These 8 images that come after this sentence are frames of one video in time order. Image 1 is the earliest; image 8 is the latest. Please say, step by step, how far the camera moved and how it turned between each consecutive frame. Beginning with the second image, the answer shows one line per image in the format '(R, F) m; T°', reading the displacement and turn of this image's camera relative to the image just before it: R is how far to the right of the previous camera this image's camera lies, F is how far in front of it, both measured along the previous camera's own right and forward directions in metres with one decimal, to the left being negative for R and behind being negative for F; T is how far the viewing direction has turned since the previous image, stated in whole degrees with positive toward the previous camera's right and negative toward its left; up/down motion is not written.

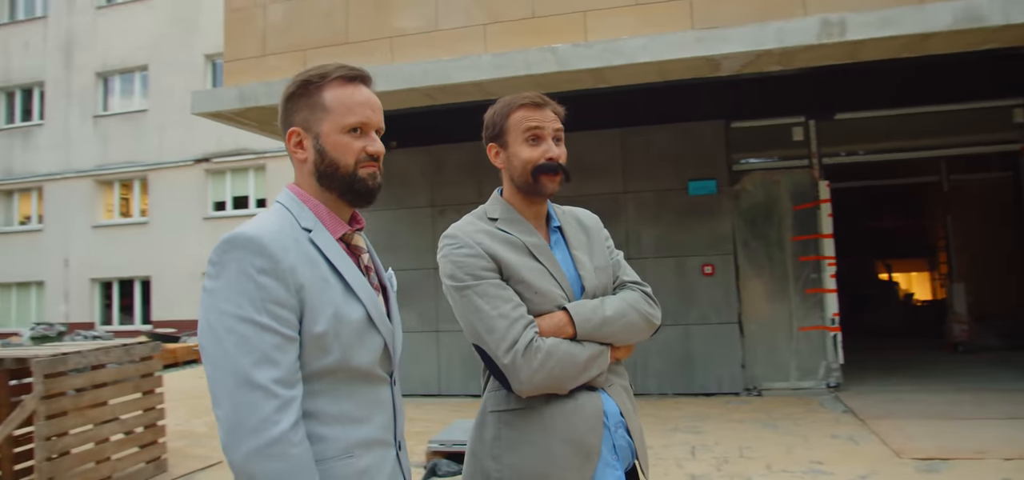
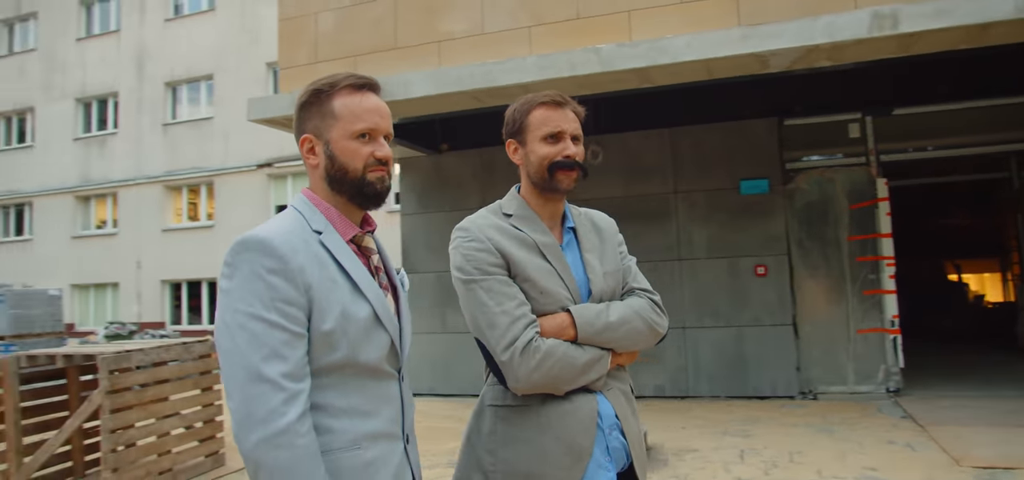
(+0.1, 0.0) m; -5°
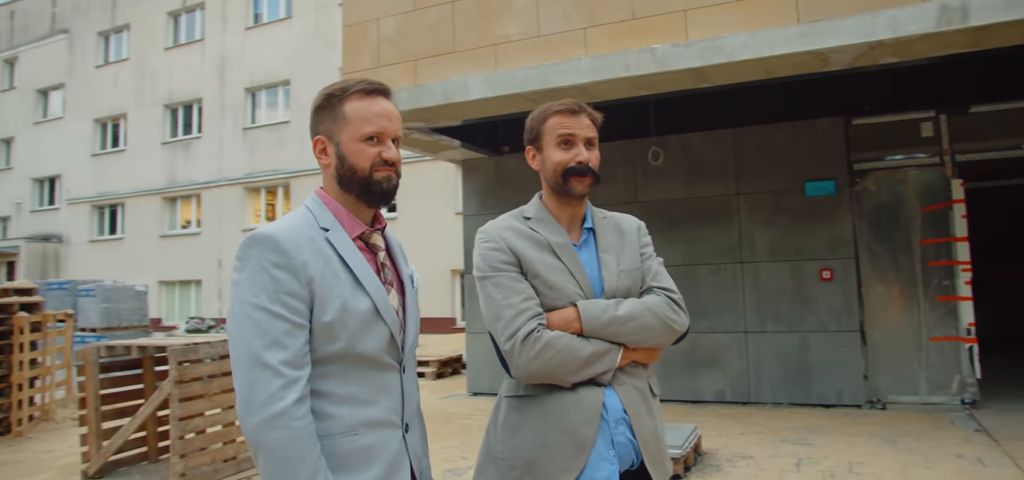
(+0.2, 0.0) m; -6°
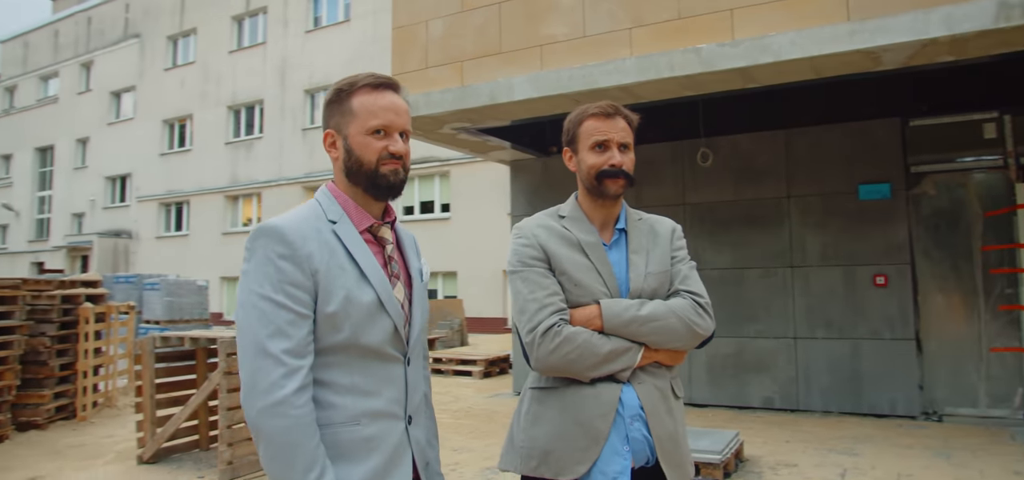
(+0.1, 0.0) m; -4°
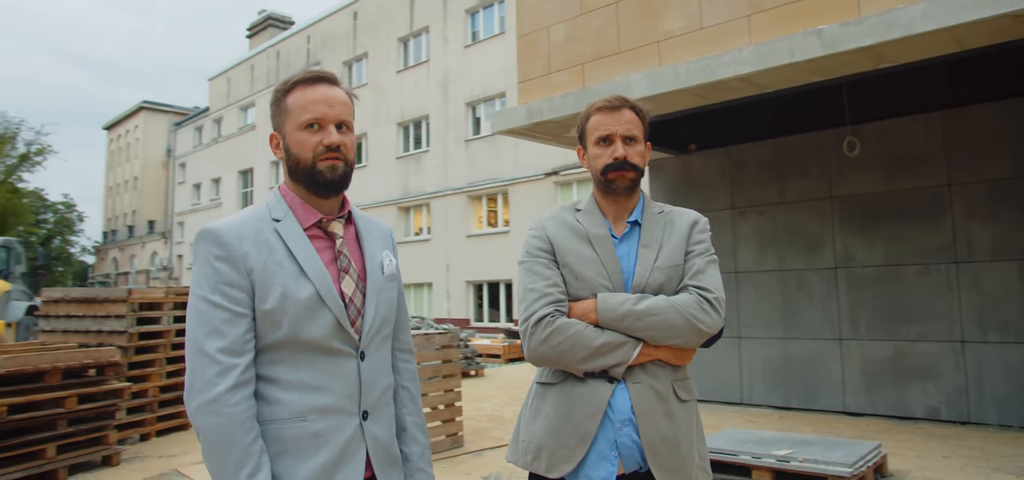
(+0.5, 0.0) m; -14°
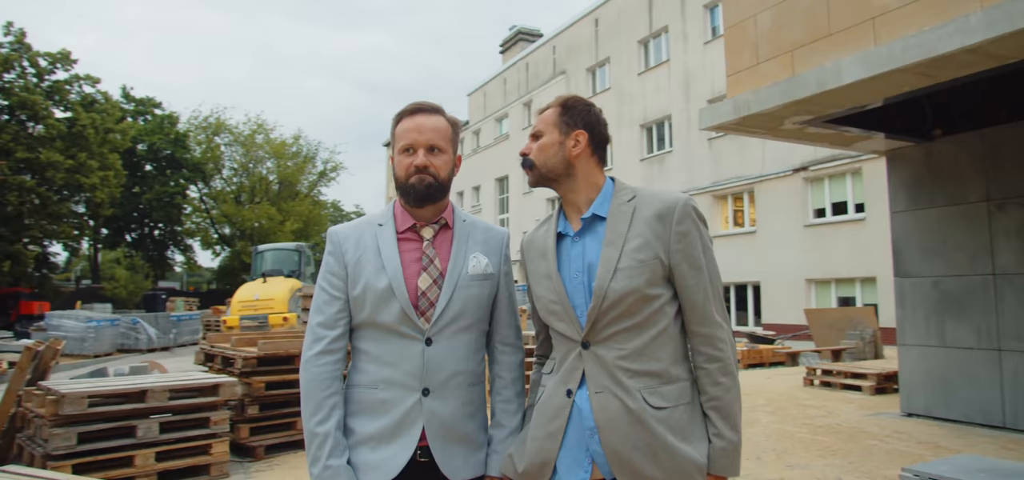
(+0.6, 0.0) m; -20°
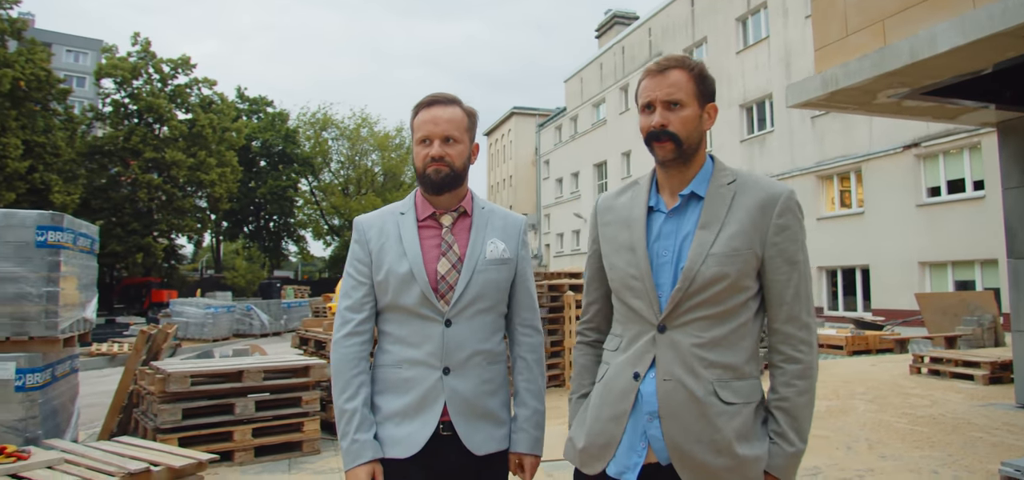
(+0.3, 0.0) m; -8°
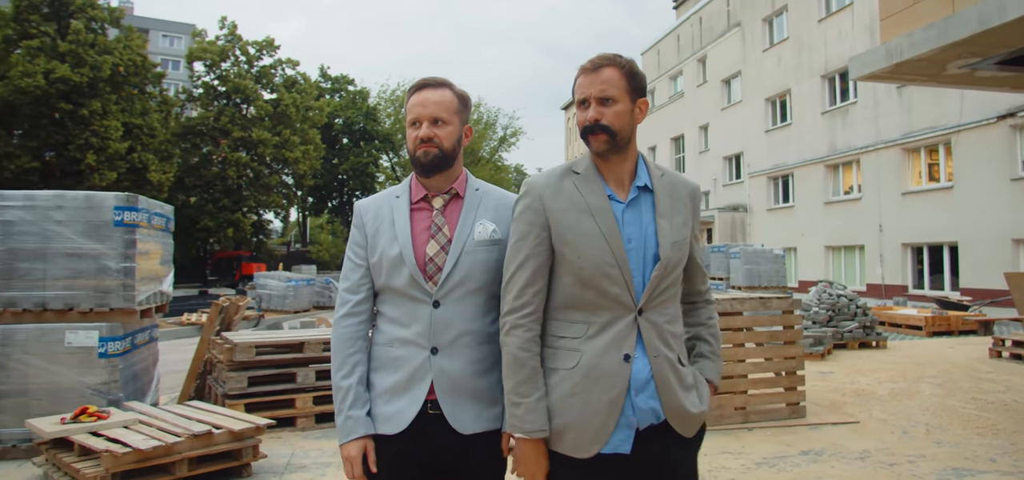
(+0.3, -0.1) m; -6°
